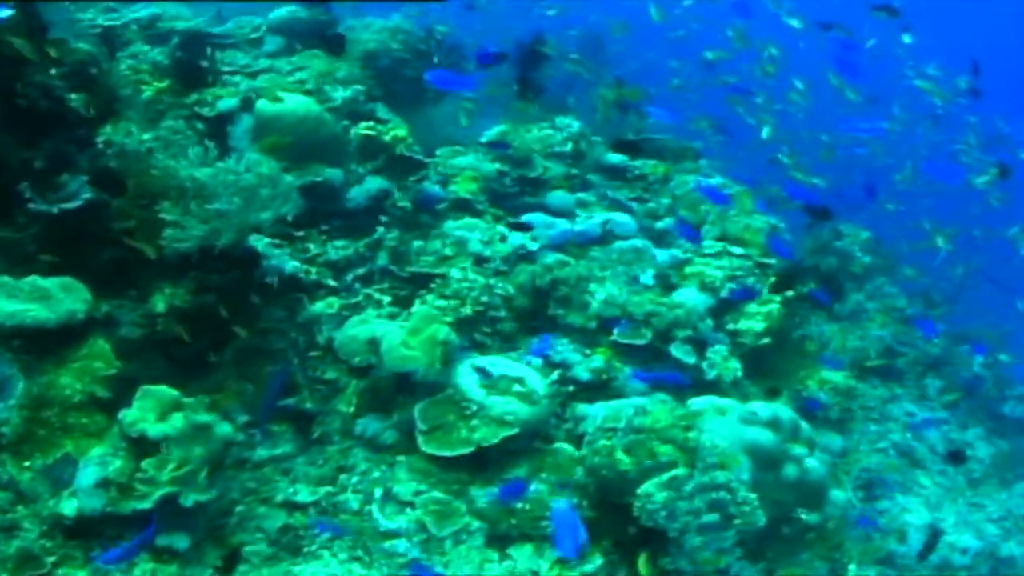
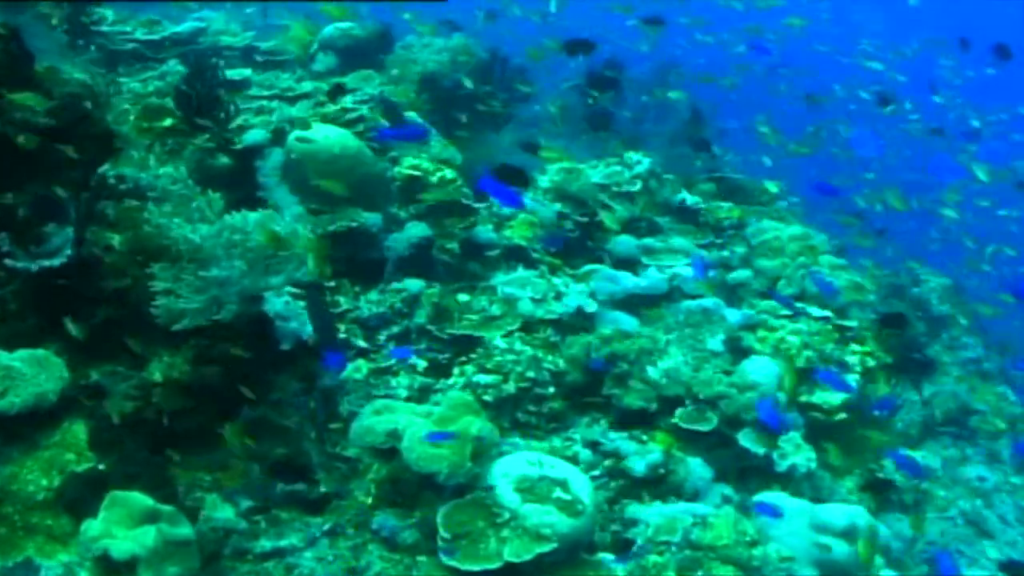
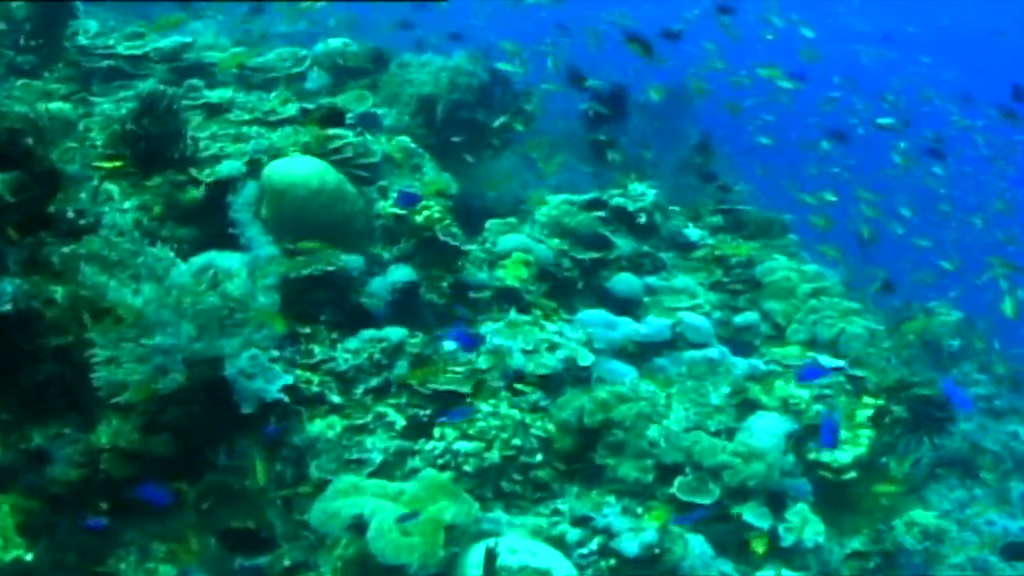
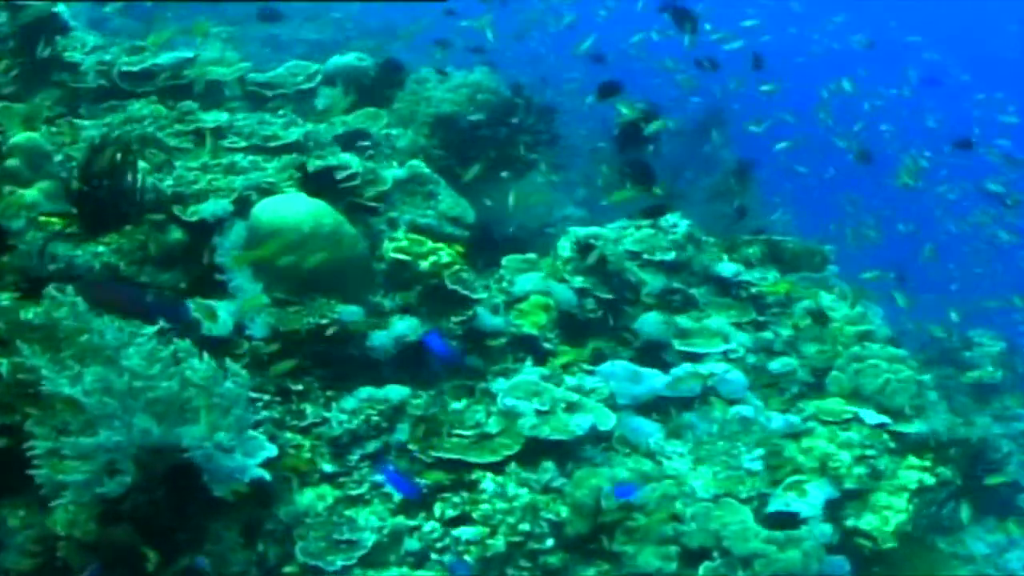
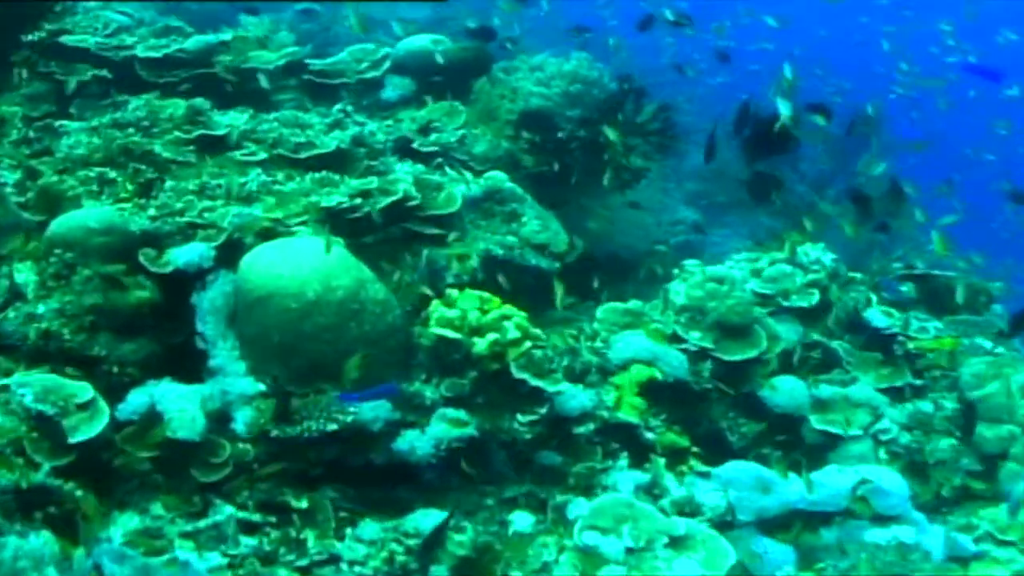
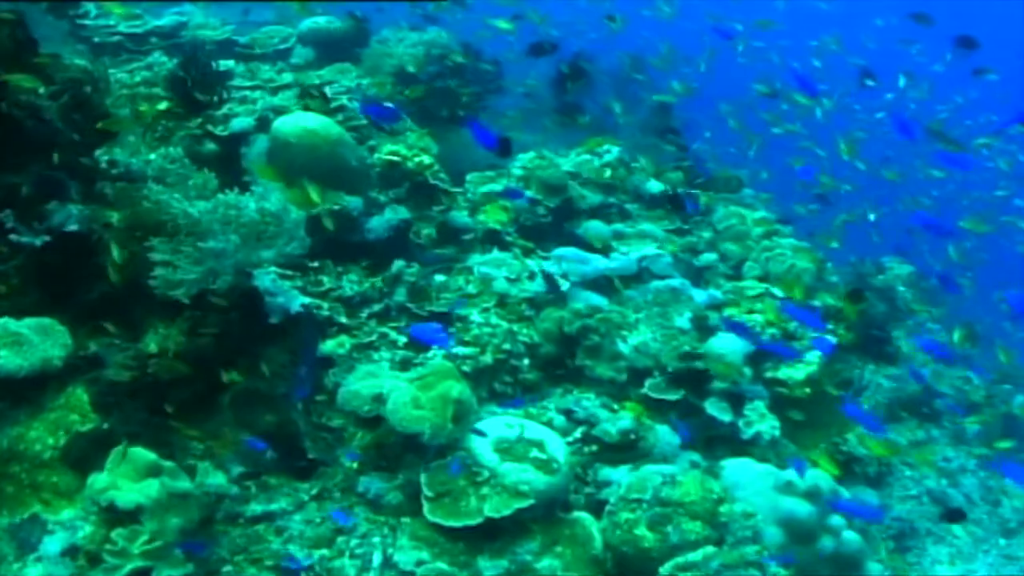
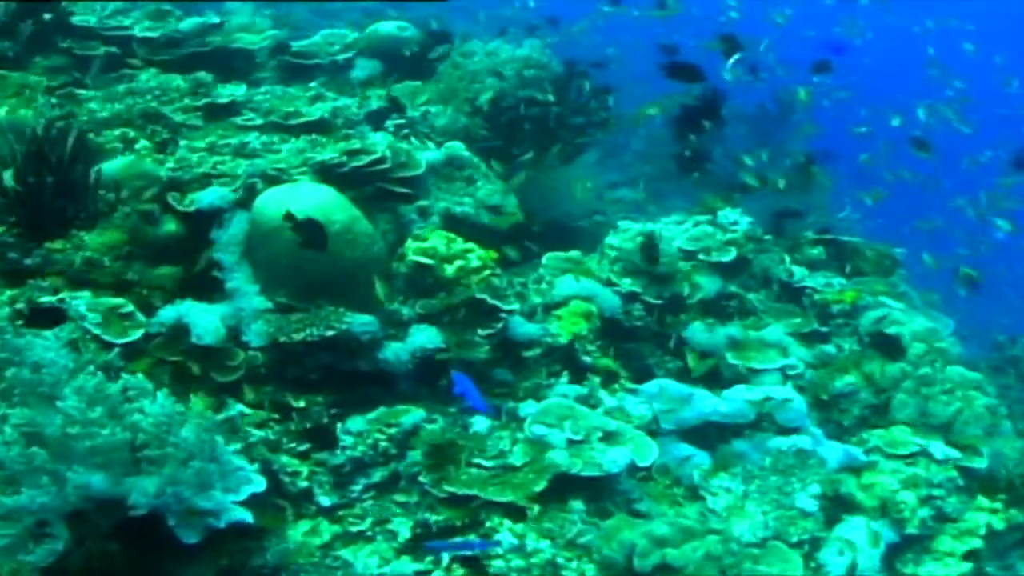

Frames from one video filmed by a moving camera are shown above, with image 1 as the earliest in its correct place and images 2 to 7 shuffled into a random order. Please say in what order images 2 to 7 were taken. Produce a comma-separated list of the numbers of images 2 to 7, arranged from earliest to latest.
6, 2, 3, 4, 7, 5
